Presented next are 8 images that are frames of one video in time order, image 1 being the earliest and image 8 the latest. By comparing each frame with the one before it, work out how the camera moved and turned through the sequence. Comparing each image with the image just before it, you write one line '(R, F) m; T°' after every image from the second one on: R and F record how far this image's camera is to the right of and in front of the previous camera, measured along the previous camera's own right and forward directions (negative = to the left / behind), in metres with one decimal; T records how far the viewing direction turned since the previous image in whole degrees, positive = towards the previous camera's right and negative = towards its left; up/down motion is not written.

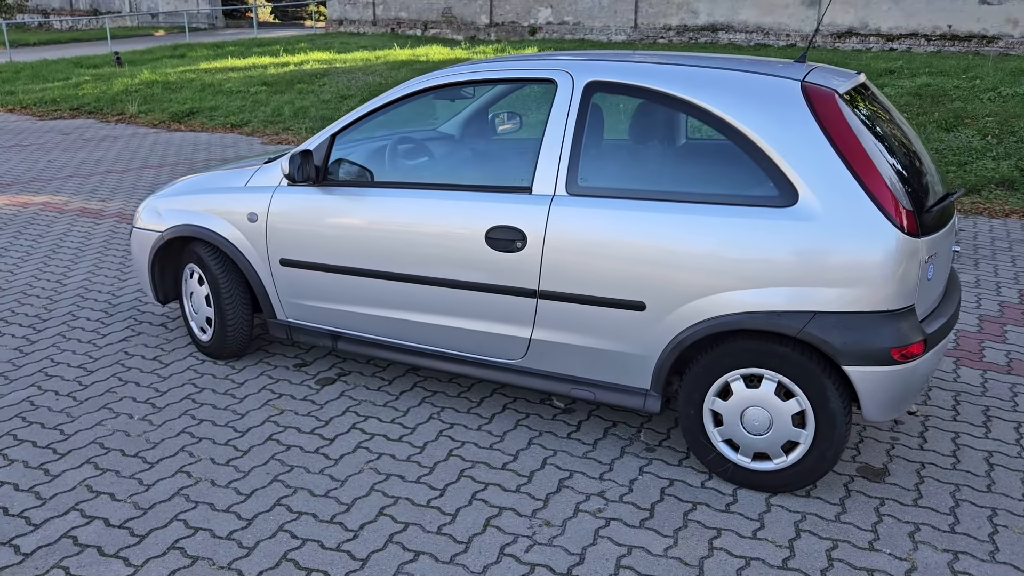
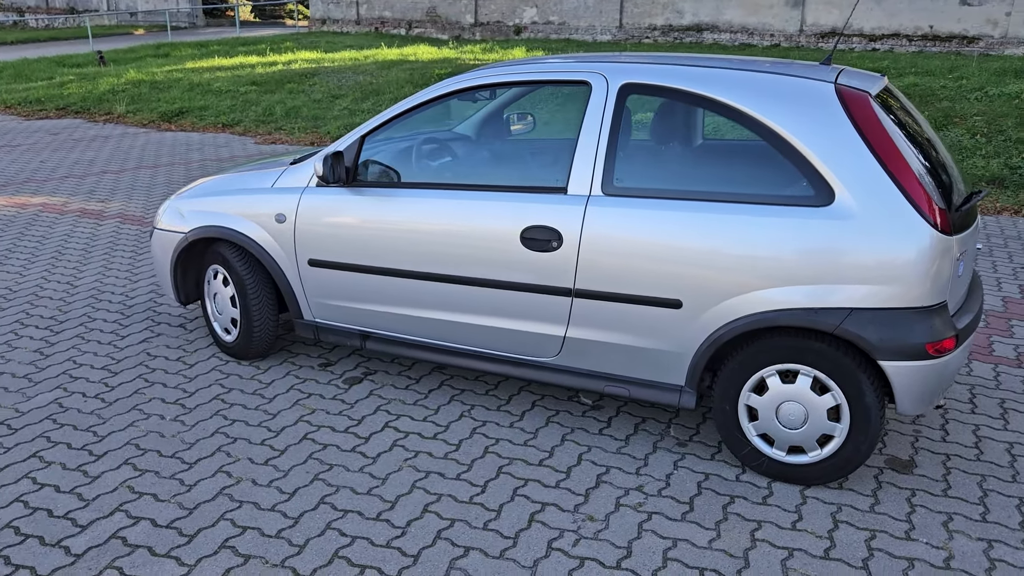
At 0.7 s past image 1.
(-0.2, 0.0) m; +1°
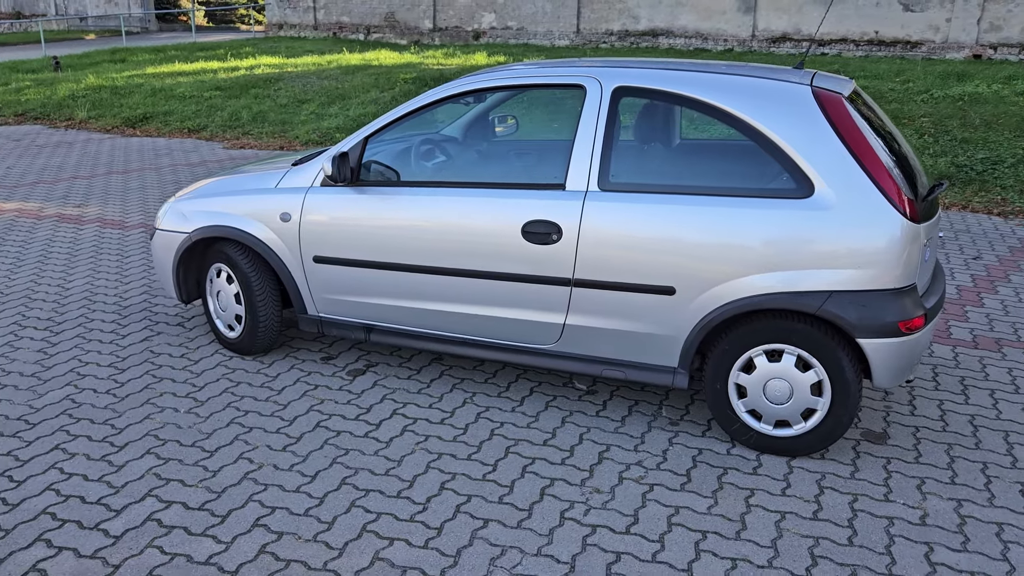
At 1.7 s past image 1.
(-0.2, -0.2) m; +3°
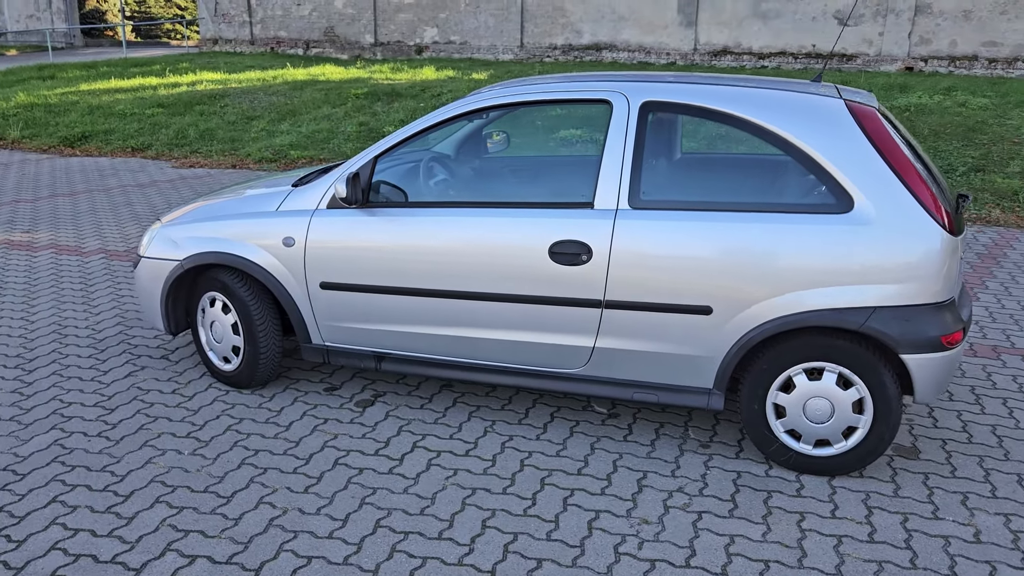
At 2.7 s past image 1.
(-0.4, +0.2) m; +4°
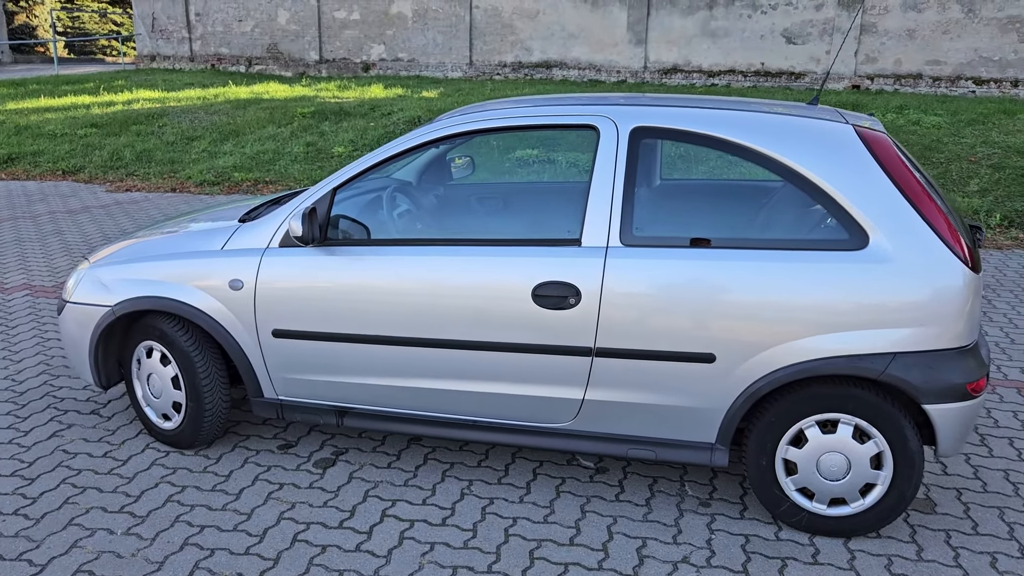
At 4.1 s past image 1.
(-0.1, +0.4) m; +4°
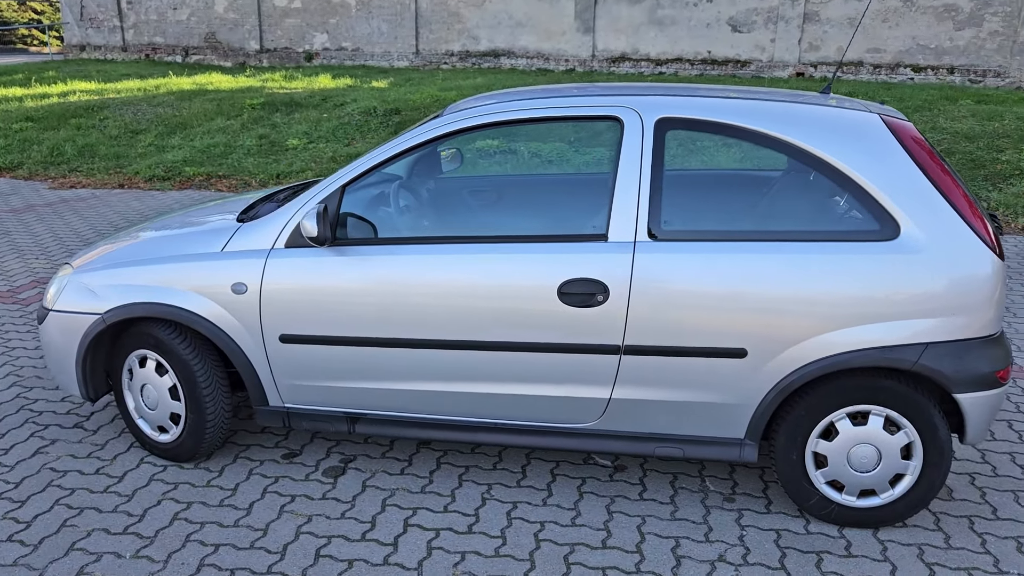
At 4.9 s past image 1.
(-0.3, +0.1) m; +4°
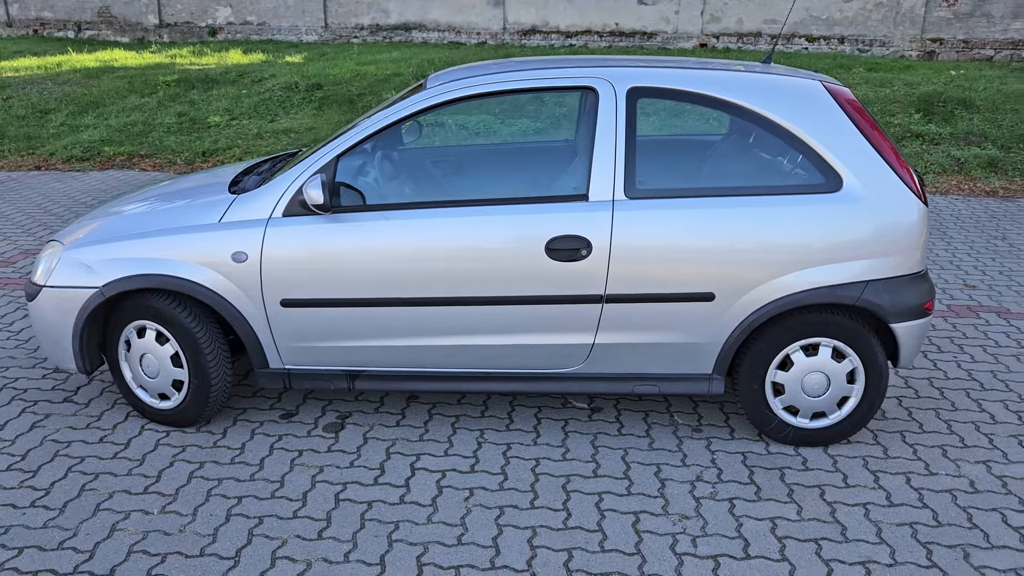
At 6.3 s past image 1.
(-0.3, -0.3) m; +6°
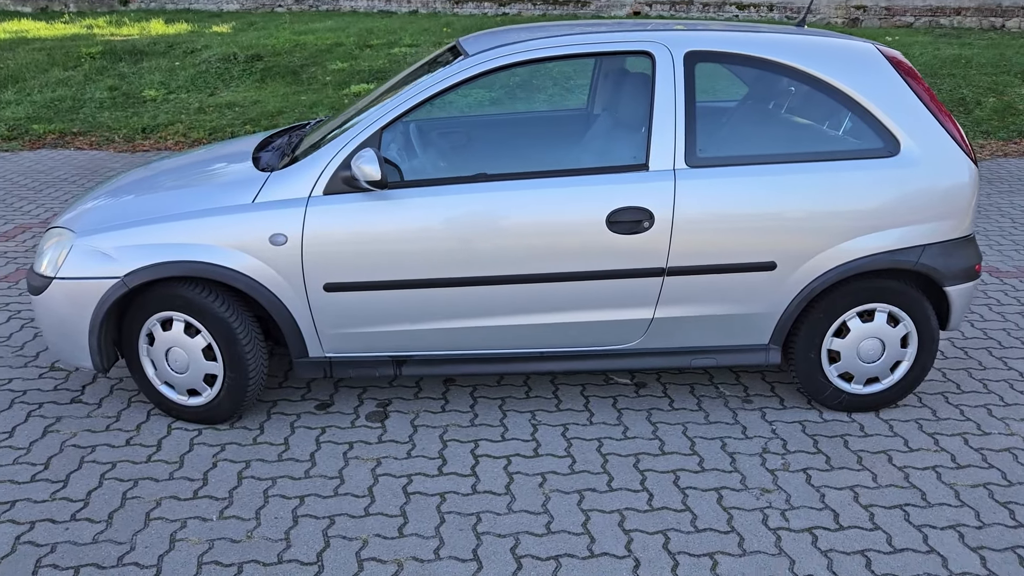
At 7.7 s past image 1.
(-0.6, +0.2) m; +6°
